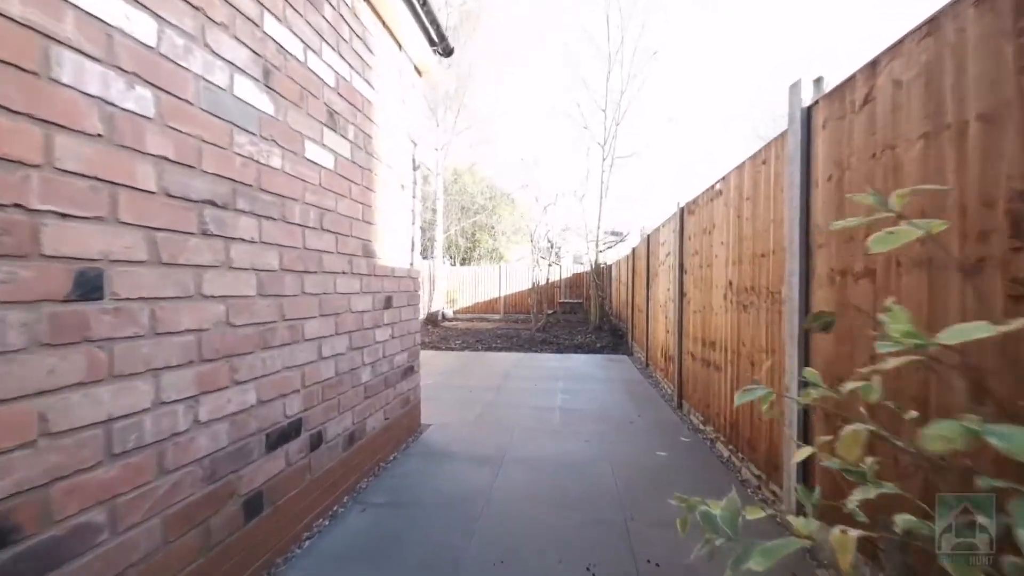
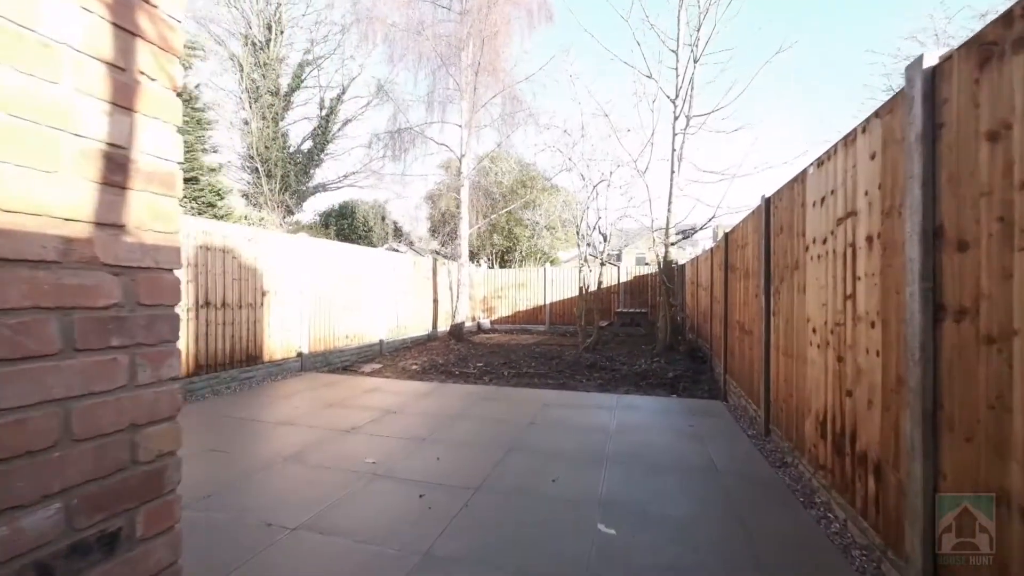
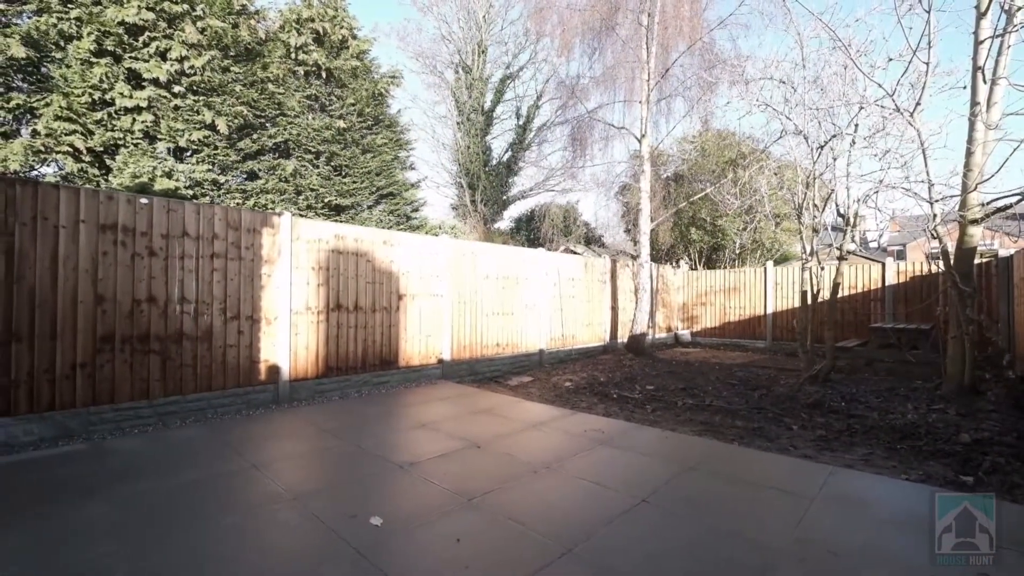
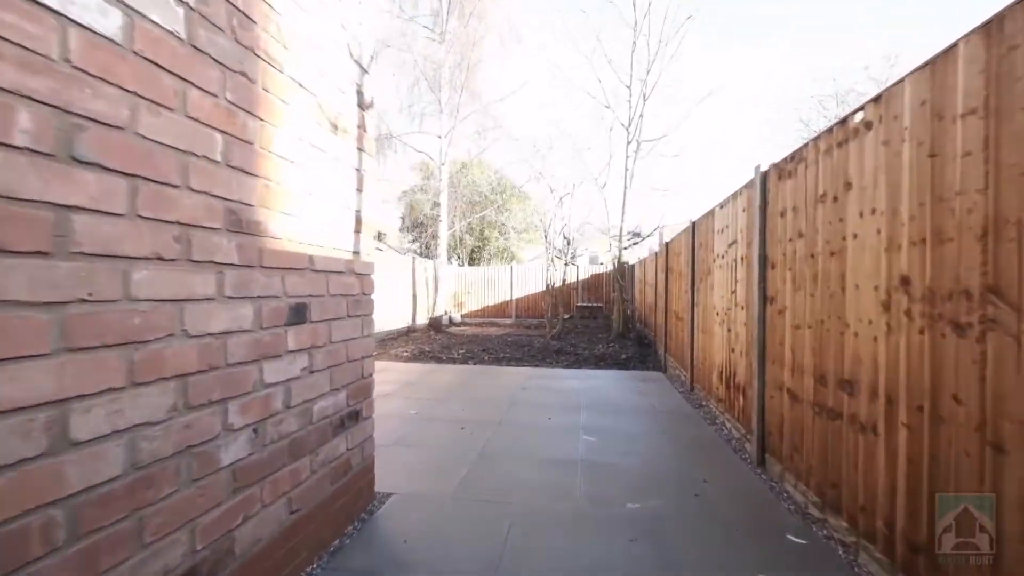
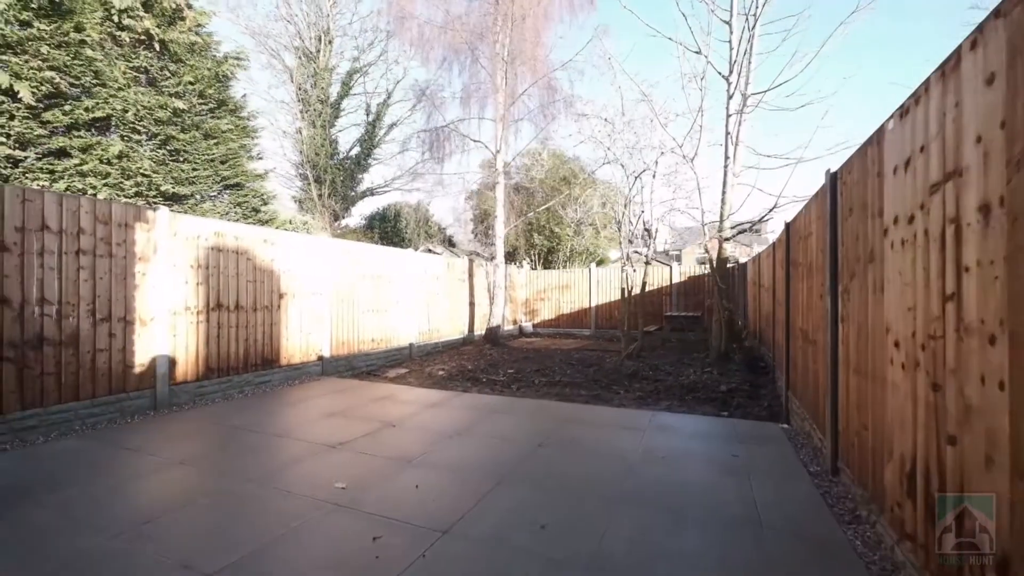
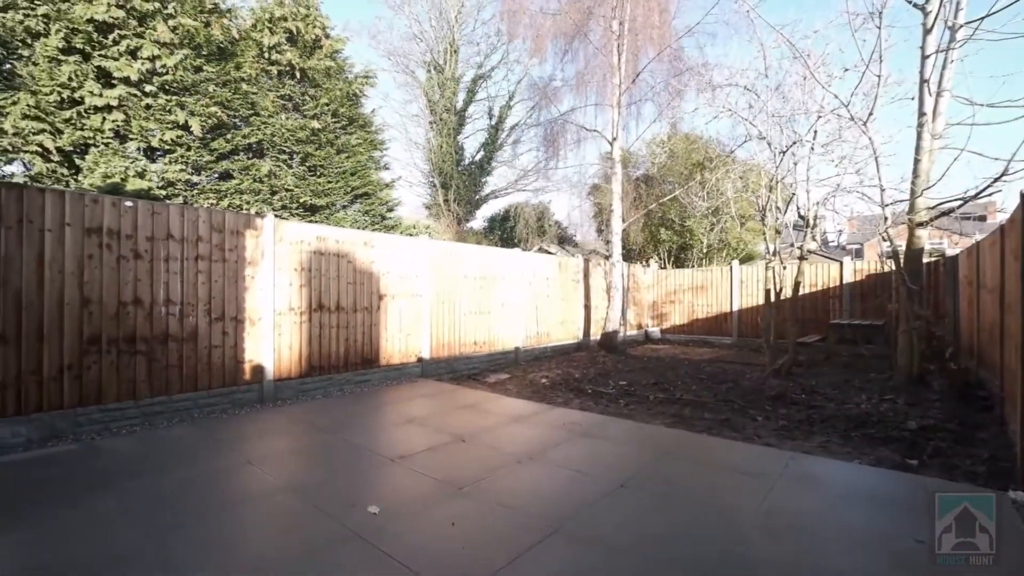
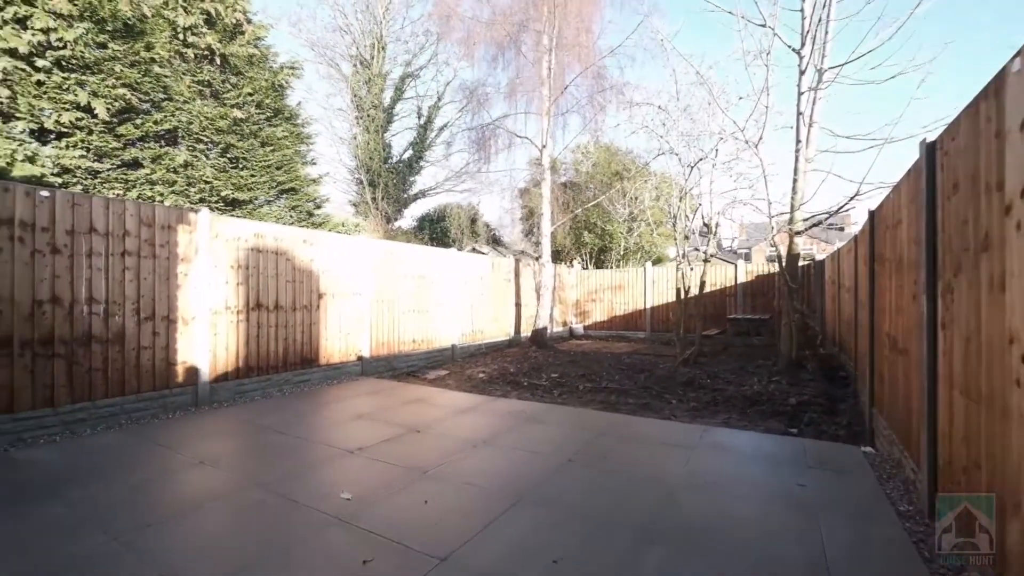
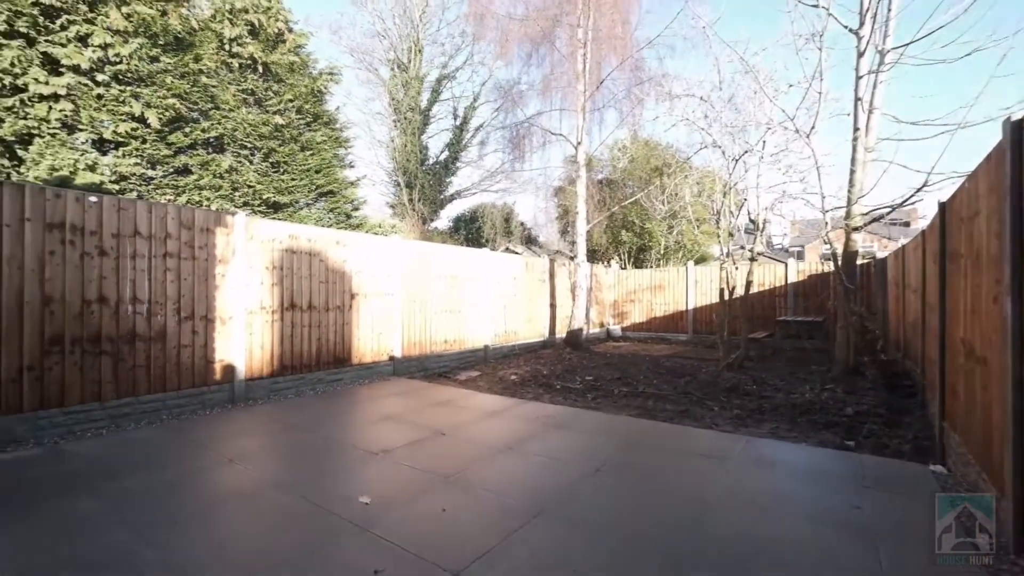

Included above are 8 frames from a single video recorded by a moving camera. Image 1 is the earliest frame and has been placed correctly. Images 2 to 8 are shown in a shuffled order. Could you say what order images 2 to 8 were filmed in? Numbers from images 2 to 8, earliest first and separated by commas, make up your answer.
4, 2, 5, 7, 8, 6, 3
